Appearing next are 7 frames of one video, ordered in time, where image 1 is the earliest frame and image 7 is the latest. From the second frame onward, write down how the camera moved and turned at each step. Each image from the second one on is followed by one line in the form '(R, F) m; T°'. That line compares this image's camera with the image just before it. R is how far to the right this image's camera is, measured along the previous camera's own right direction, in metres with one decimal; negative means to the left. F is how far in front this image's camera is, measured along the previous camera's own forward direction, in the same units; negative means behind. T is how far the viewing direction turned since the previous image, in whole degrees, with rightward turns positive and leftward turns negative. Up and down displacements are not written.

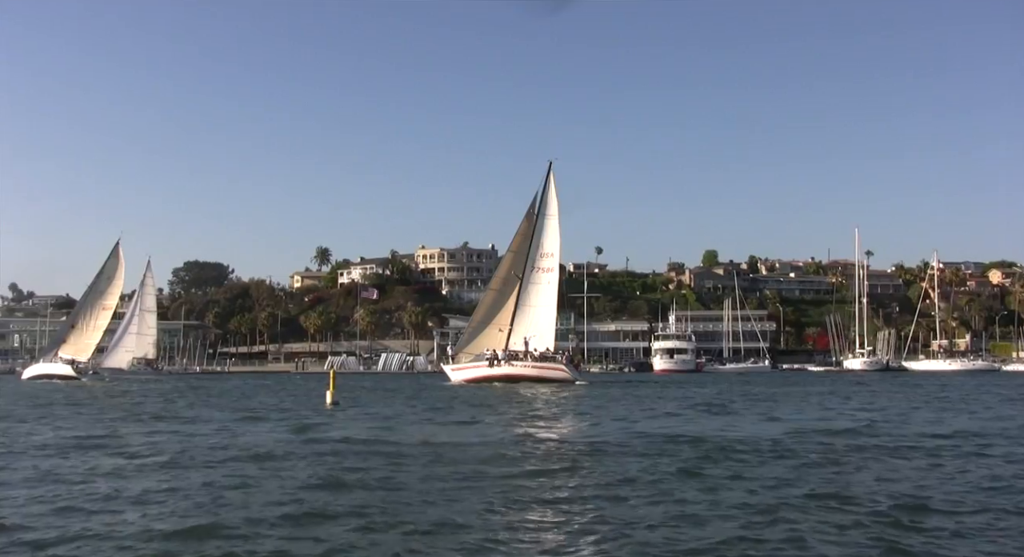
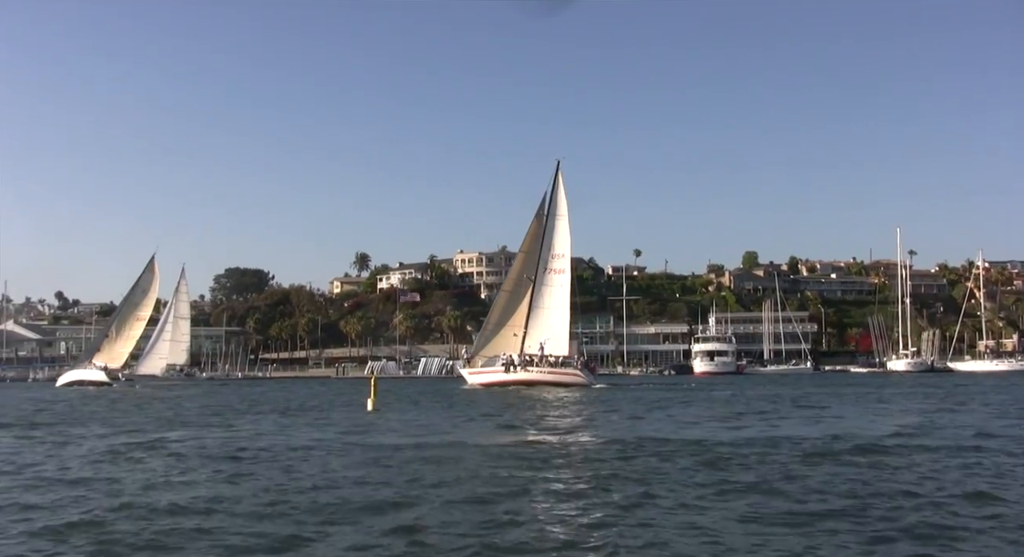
(+0.1, +0.4) m; -2°
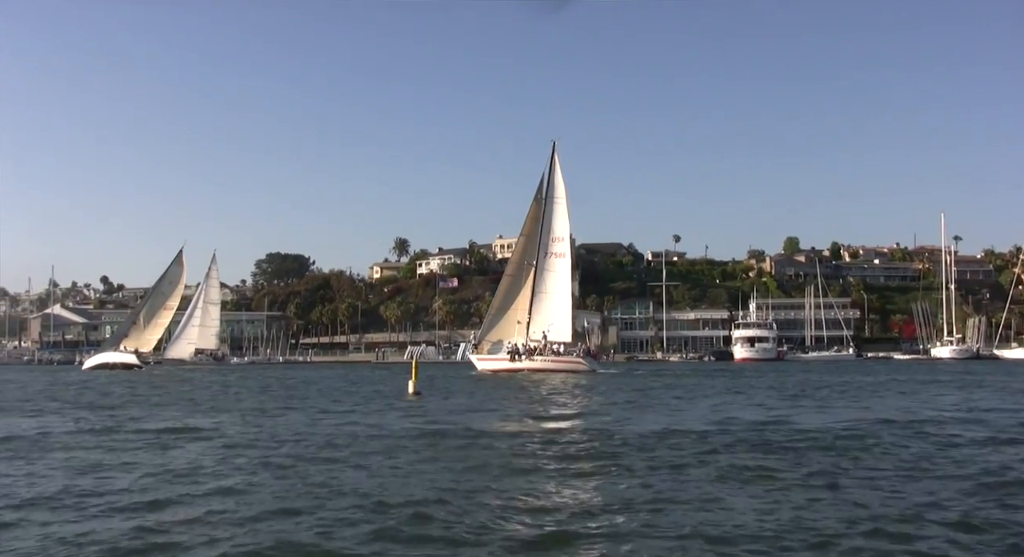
(+0.2, +0.6) m; -2°
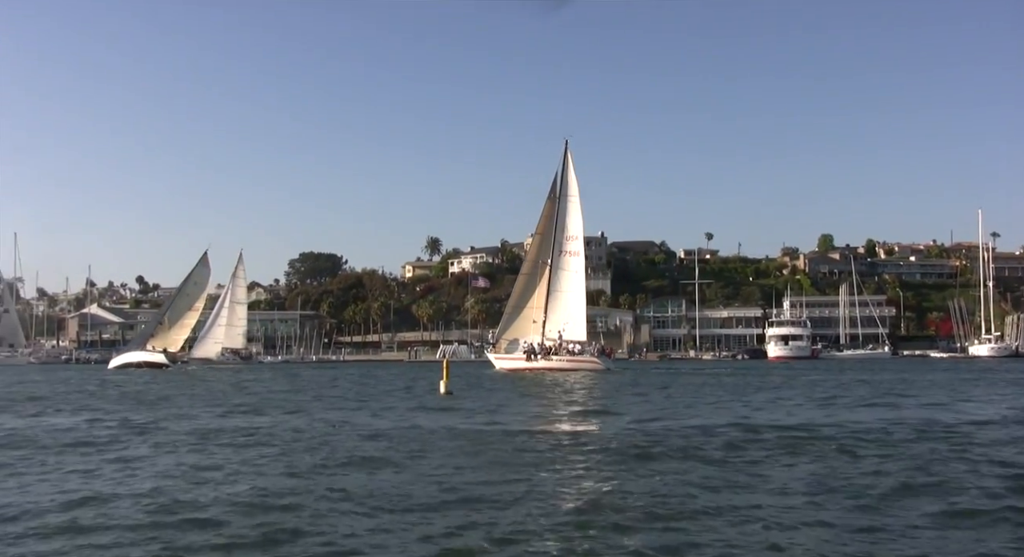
(0.0, +0.3) m; -2°
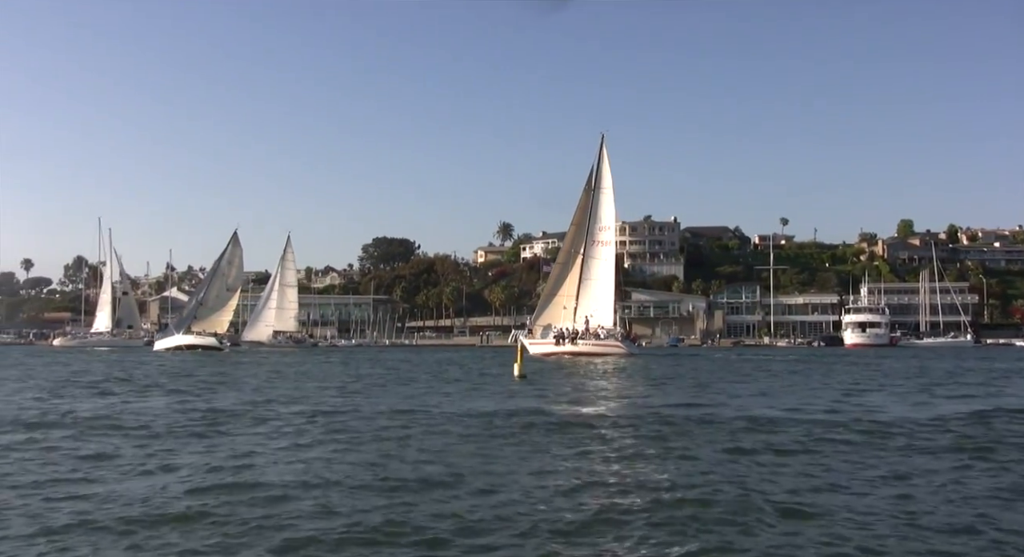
(+0.1, +0.6) m; -4°
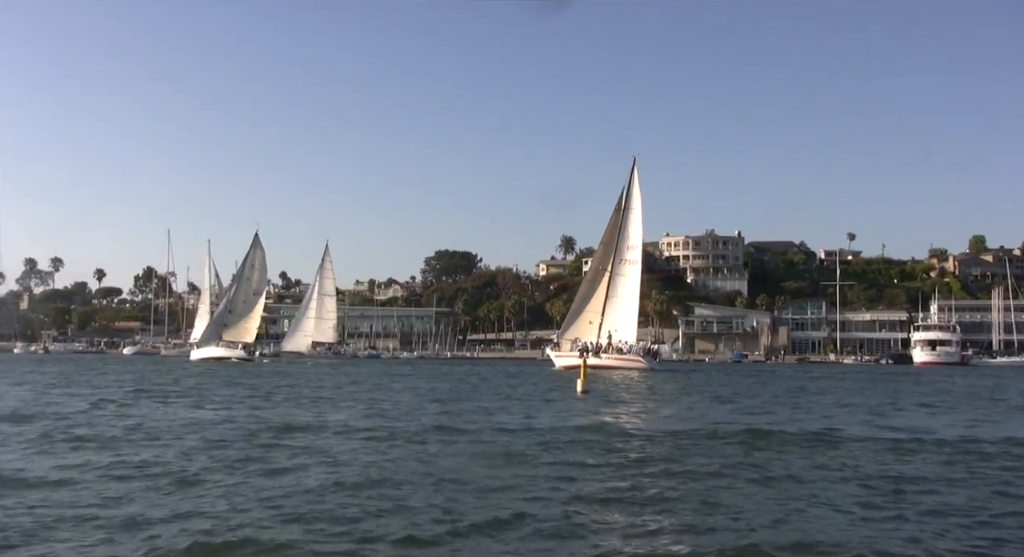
(+0.3, +0.5) m; -3°
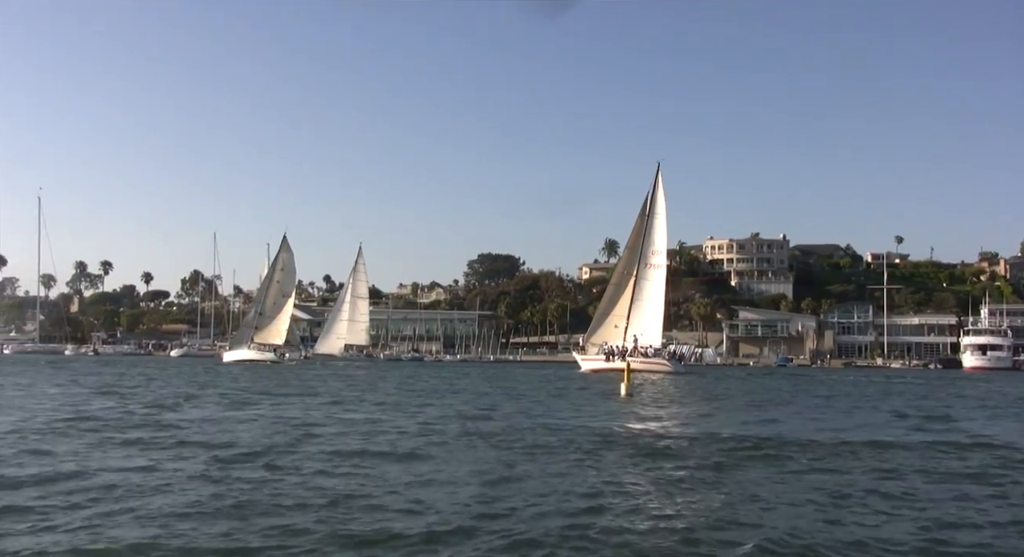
(+0.3, -0.3) m; -2°
